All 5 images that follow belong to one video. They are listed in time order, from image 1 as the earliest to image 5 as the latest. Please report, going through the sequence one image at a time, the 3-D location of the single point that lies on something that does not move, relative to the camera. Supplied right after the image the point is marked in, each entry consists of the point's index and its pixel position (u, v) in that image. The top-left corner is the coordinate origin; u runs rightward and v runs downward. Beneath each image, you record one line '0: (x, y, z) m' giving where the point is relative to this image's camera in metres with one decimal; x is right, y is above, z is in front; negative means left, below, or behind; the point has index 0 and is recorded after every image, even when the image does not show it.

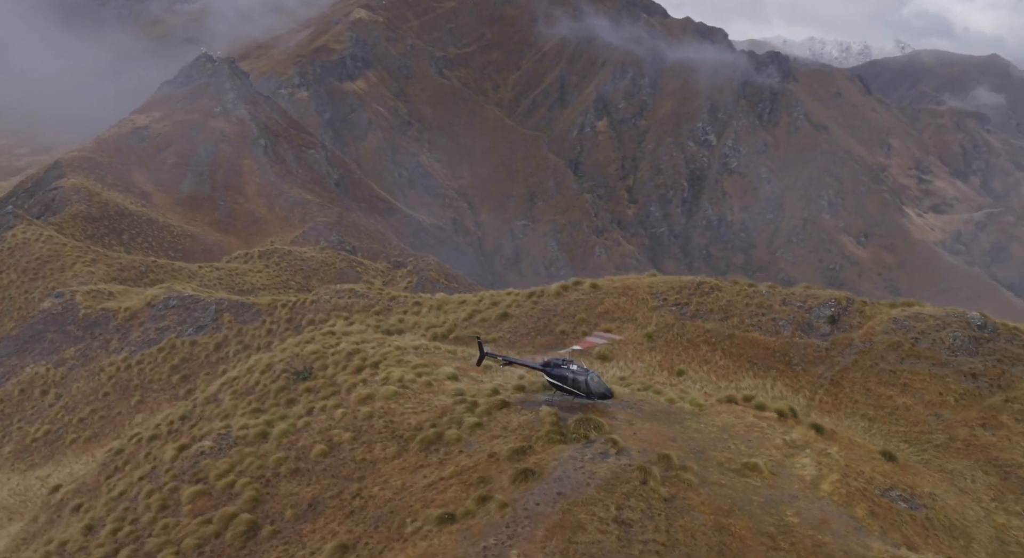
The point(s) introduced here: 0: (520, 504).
0: (+0.3, -4.8, +16.1) m
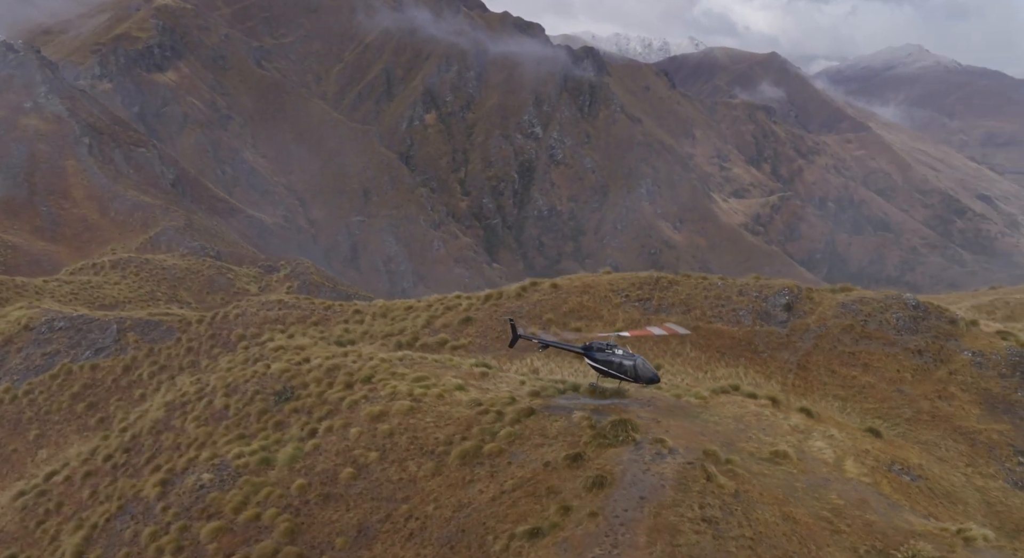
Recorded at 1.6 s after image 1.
0: (+2.1, -4.9, +16.1) m
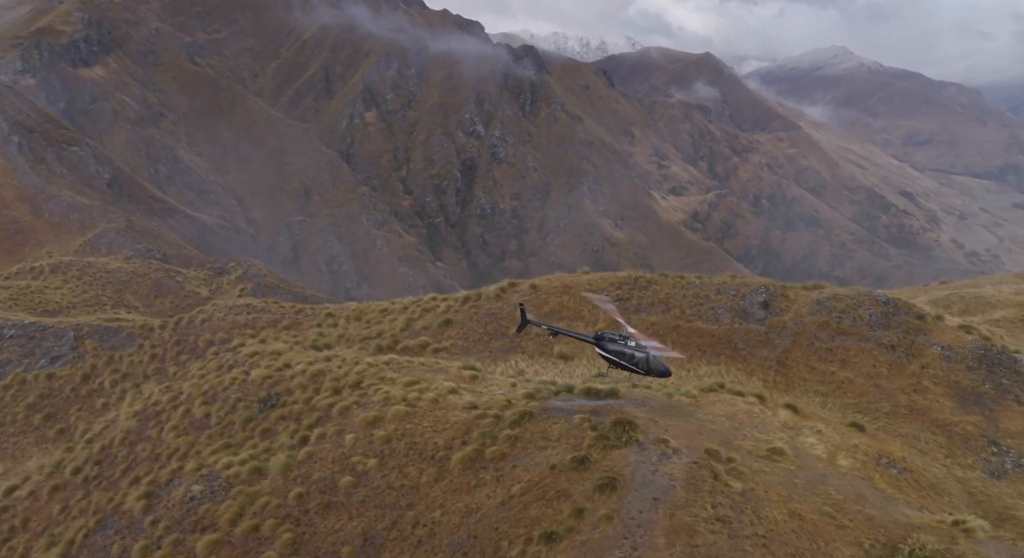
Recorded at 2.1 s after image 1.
0: (+2.4, -5.0, +16.1) m
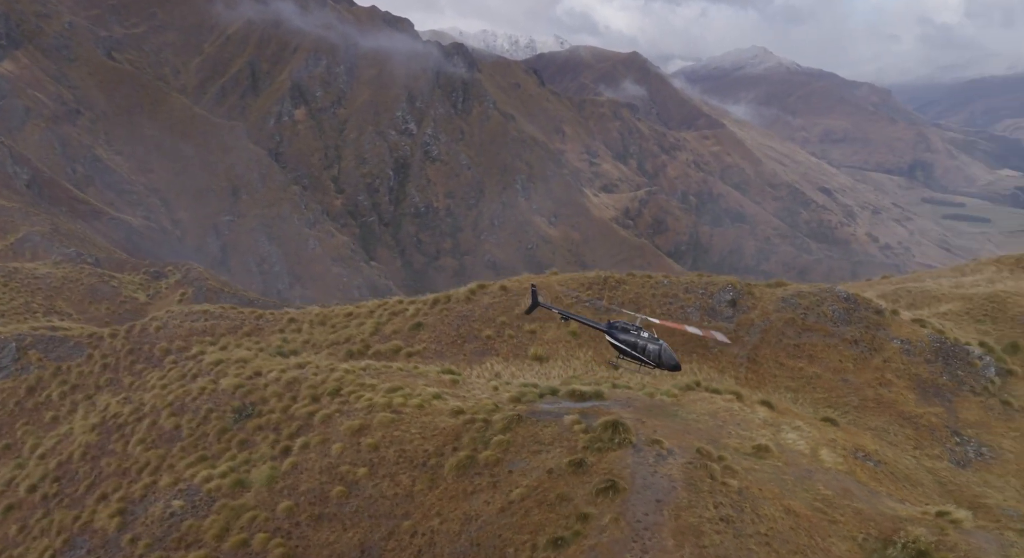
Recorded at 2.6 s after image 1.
0: (+2.5, -5.1, +16.2) m
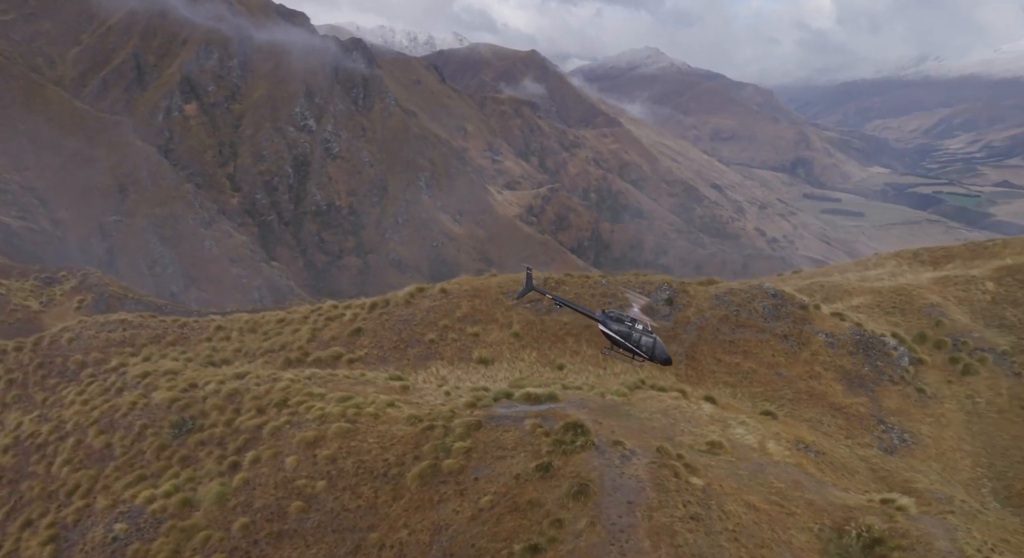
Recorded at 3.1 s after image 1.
0: (+1.9, -5.2, +16.4) m
